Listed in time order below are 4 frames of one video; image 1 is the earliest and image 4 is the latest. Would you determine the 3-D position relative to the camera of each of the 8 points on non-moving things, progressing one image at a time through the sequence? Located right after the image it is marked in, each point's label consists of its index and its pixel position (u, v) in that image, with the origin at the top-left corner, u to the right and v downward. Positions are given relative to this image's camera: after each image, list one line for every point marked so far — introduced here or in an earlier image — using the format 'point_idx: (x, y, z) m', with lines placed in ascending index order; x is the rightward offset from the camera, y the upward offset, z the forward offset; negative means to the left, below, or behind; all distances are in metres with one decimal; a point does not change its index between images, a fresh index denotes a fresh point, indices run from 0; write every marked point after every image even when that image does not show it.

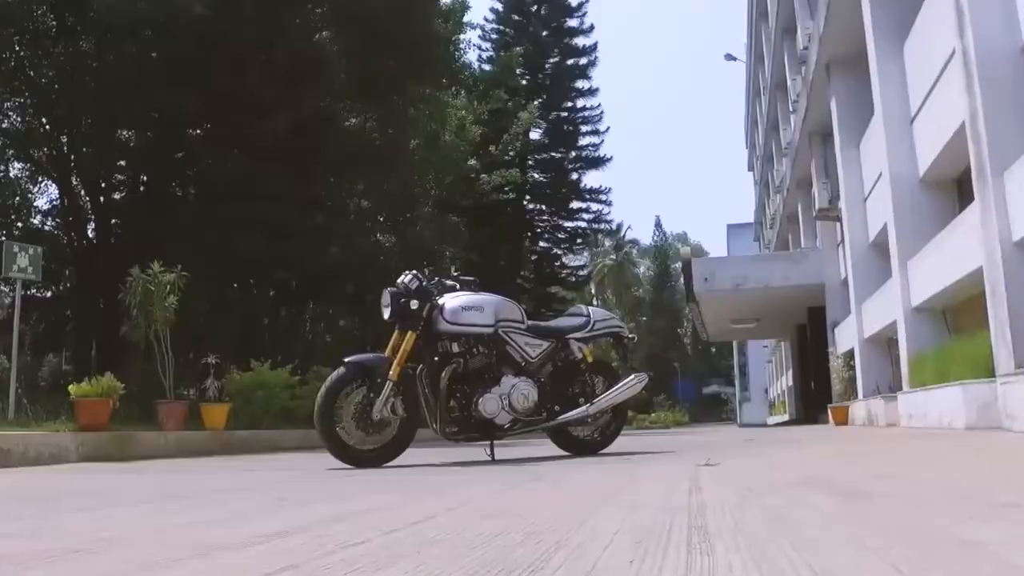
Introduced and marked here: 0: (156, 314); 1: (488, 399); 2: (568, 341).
0: (-2.7, -0.2, +7.8) m
1: (-0.1, -0.5, +4.7) m
2: (+0.3, -0.3, +5.1) m
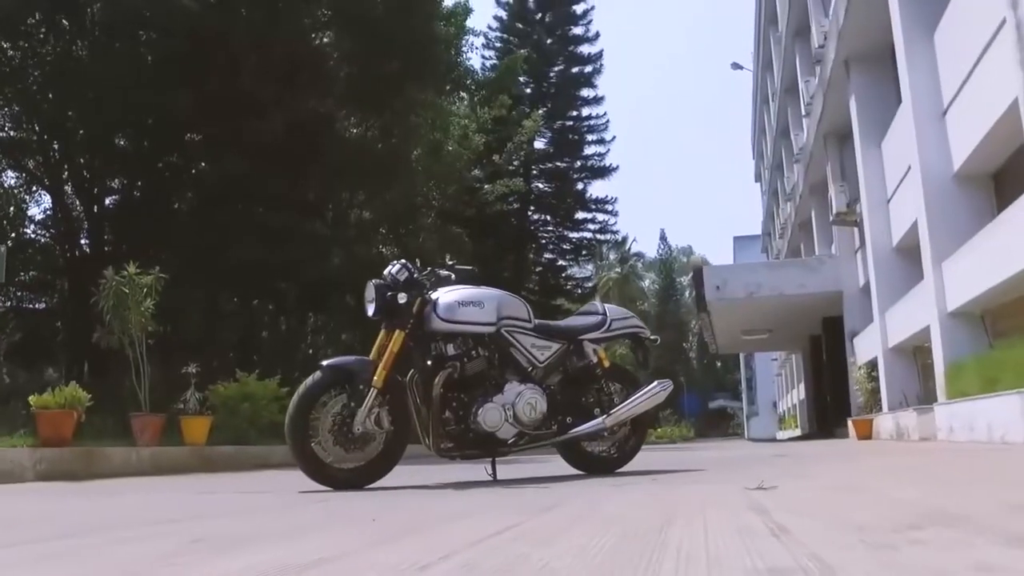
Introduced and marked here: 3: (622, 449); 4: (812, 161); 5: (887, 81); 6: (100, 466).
0: (-2.7, -0.2, +7.2) m
1: (-0.1, -0.5, +4.1) m
2: (+0.3, -0.2, +4.5) m
3: (+0.5, -0.8, +4.7) m
4: (+4.8, +2.0, +16.1) m
5: (+4.3, +2.4, +11.5) m
6: (-2.5, -1.1, +6.2) m
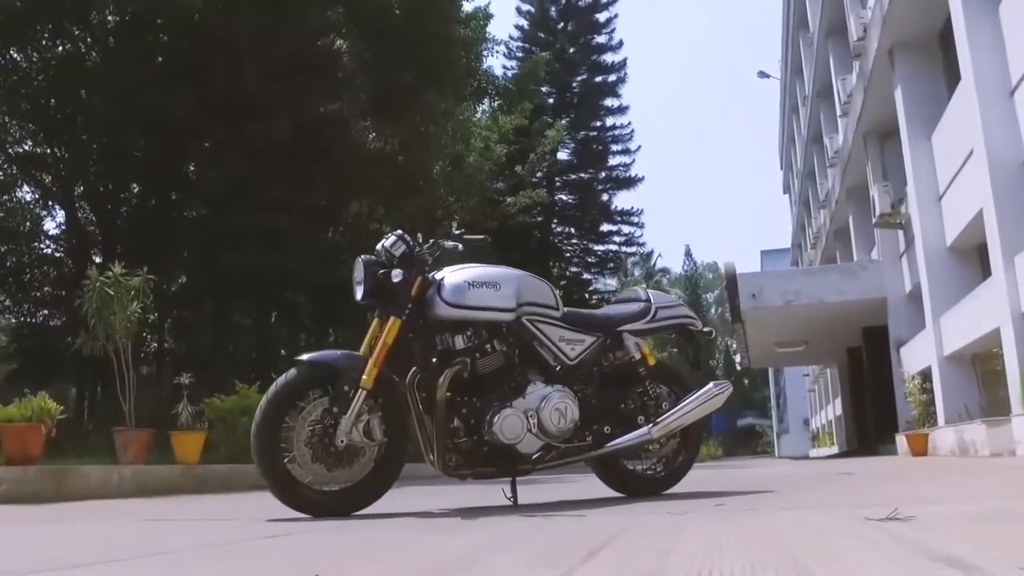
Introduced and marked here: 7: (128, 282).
0: (-2.6, -0.2, +6.5) m
1: (0.0, -0.4, +3.4) m
2: (+0.4, -0.2, +3.8) m
3: (+0.6, -0.7, +3.9) m
4: (+5.1, +1.9, +15.3) m
5: (+4.5, +2.3, +10.7) m
6: (-2.4, -1.1, +5.5) m
7: (-2.6, 0.0, +6.7) m
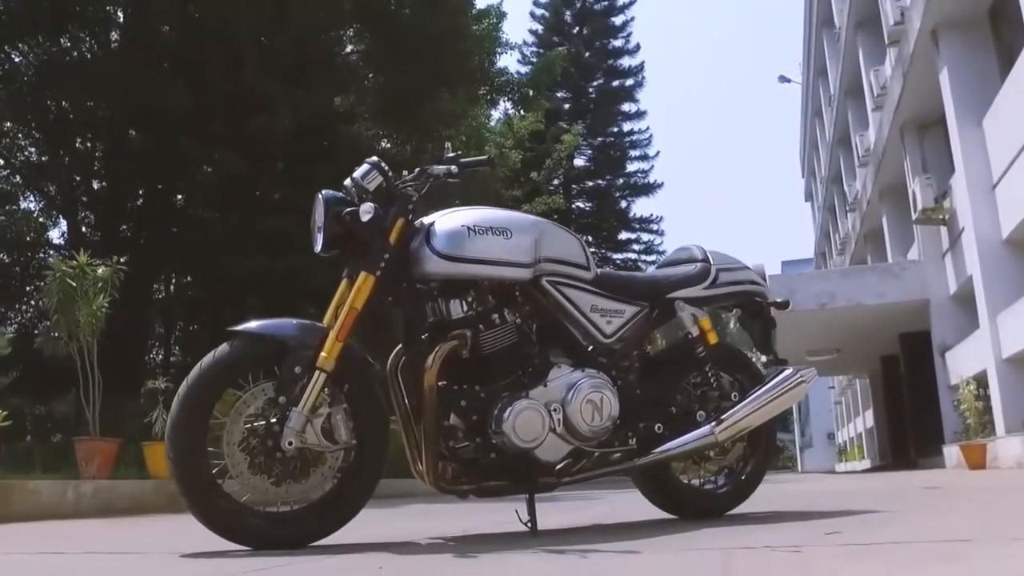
0: (-2.5, -0.2, +5.8) m
1: (0.0, -0.3, +2.6) m
2: (+0.5, -0.1, +3.0) m
3: (+0.7, -0.6, +3.1) m
4: (+5.4, +1.9, +14.4) m
5: (+4.7, +2.3, +9.9) m
6: (-2.3, -1.0, +4.8) m
7: (-2.5, +0.1, +5.9) m
